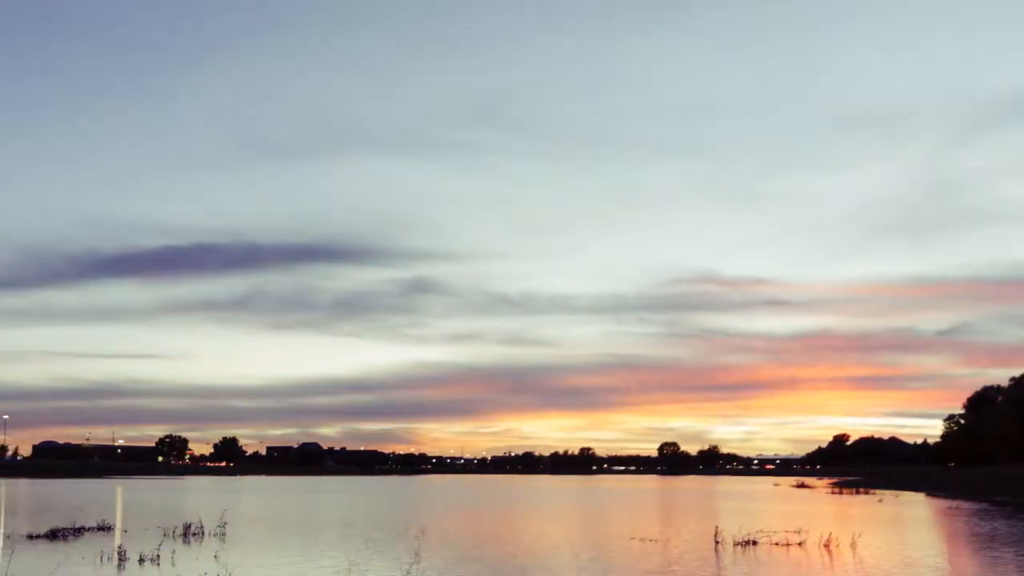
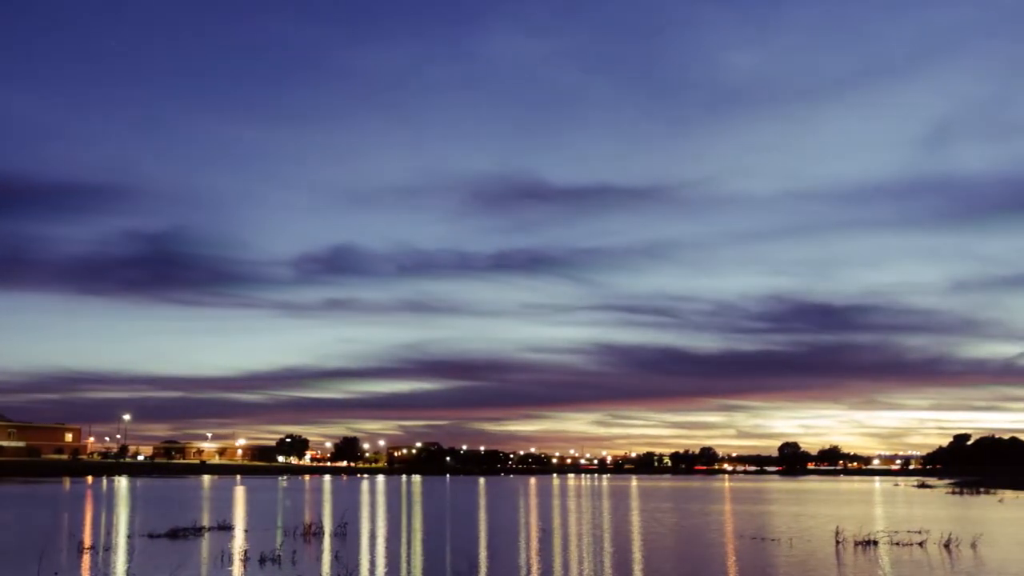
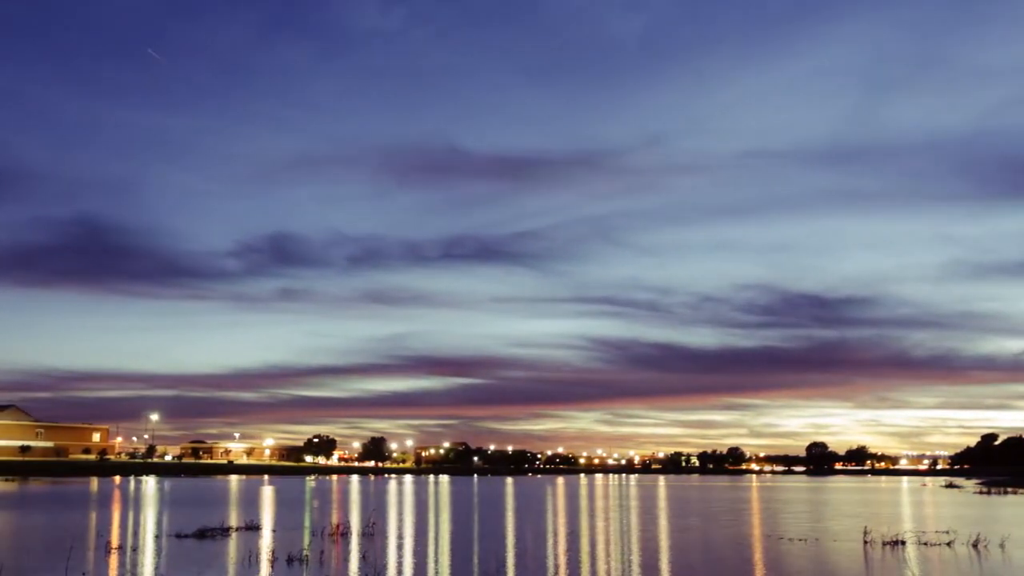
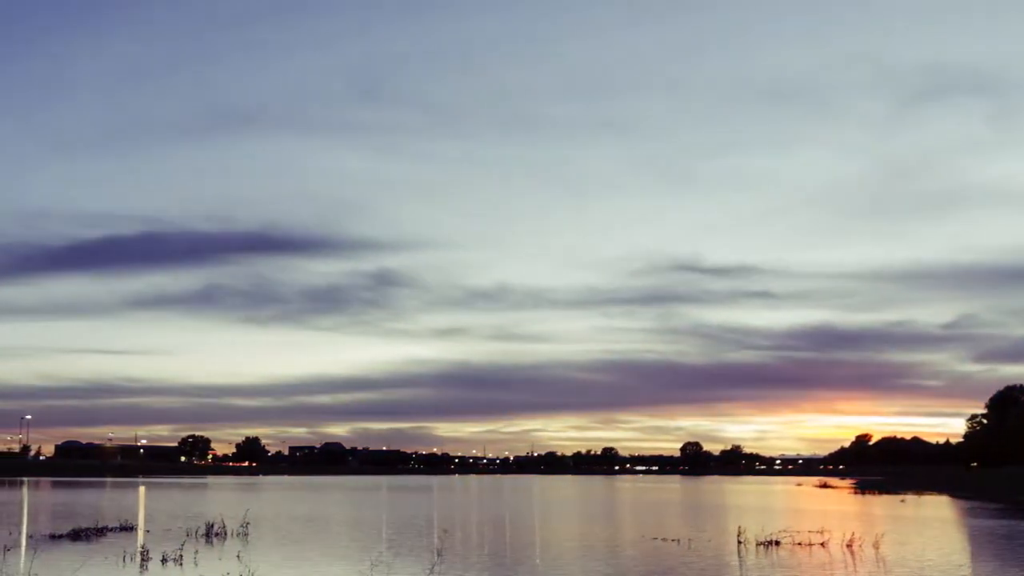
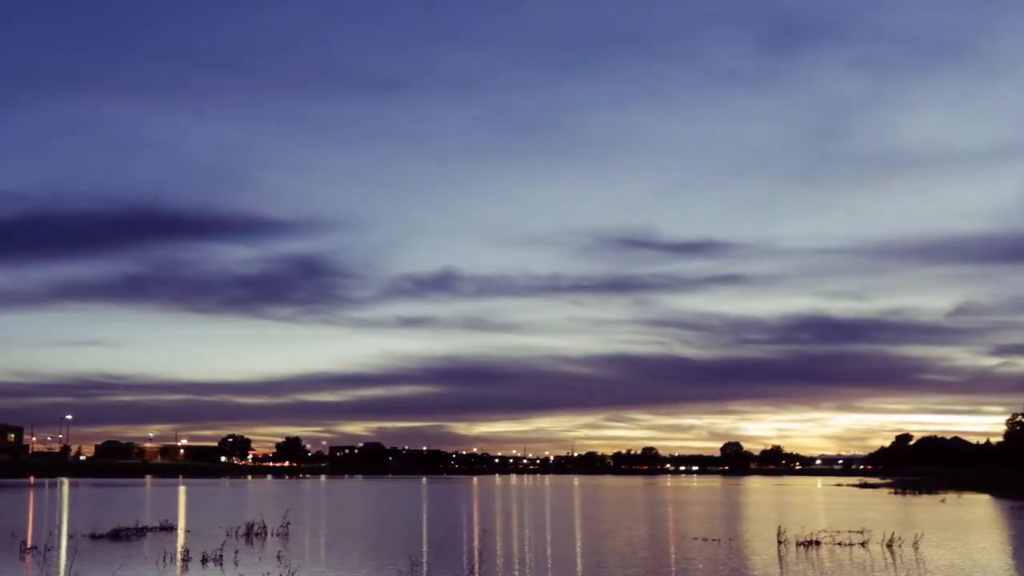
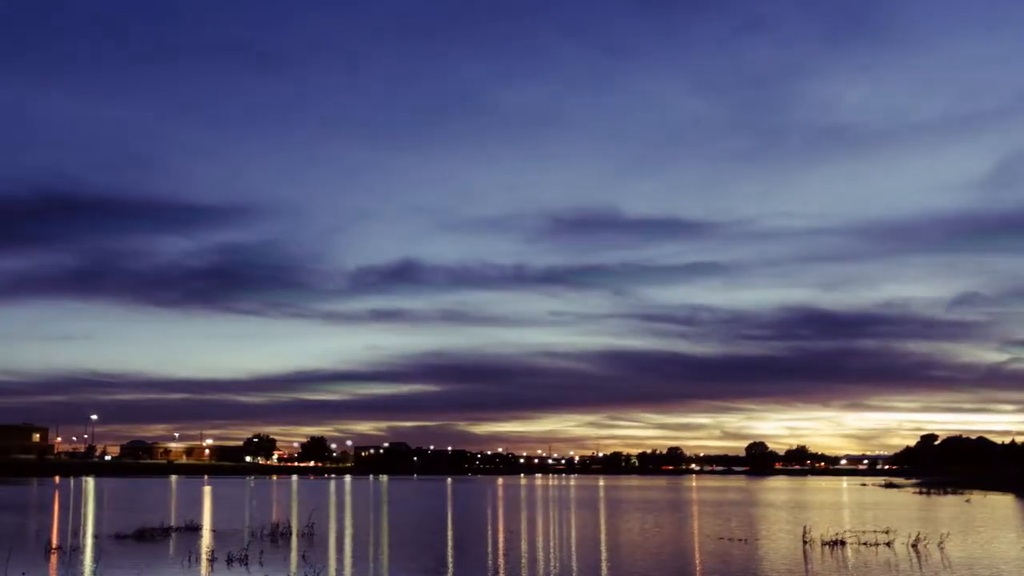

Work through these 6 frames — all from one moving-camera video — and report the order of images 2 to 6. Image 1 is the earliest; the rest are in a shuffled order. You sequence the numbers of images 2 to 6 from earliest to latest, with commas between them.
4, 5, 6, 2, 3
